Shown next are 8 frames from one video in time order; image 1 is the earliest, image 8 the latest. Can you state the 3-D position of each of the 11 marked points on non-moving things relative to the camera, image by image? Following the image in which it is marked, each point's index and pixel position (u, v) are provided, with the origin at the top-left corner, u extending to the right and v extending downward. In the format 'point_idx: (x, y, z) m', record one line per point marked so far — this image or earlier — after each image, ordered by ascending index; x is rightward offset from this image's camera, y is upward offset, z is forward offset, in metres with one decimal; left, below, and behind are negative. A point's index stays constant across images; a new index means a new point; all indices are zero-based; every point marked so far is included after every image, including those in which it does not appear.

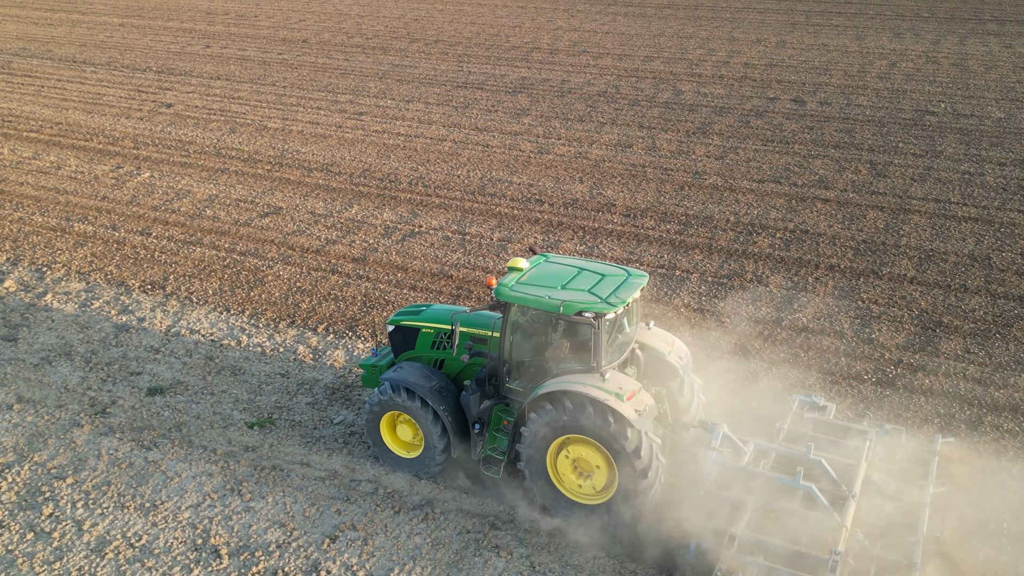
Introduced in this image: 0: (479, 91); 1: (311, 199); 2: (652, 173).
0: (-0.3, +5.2, +20.4) m
1: (-3.2, +1.5, +12.9) m
2: (+2.6, +2.1, +14.4) m
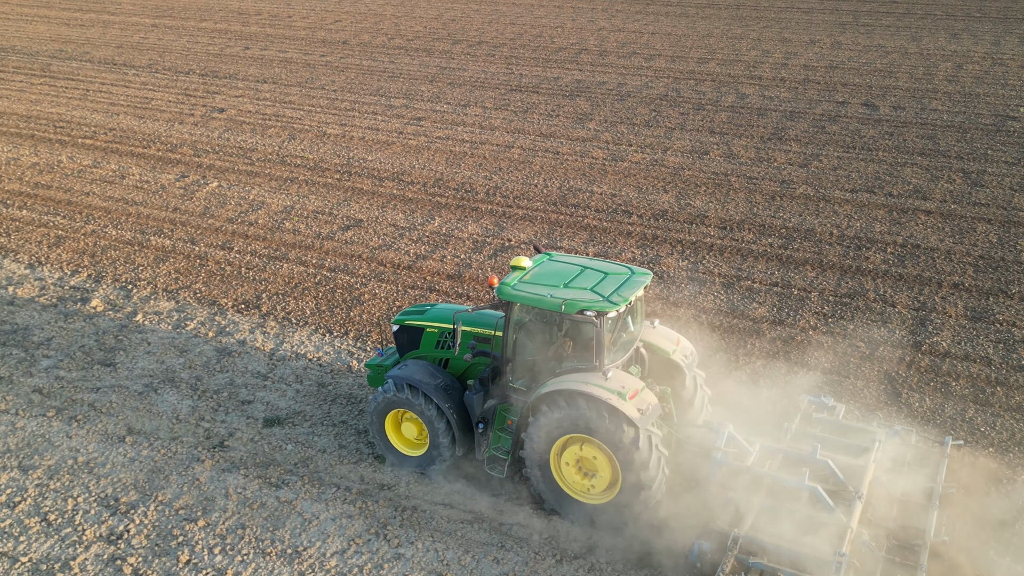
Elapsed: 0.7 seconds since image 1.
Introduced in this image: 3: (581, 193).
0: (+1.1, +5.0, +19.8) m
1: (-1.8, +1.2, +12.3) m
2: (+4.0, +1.9, +13.8) m
3: (+1.2, +1.6, +13.1) m
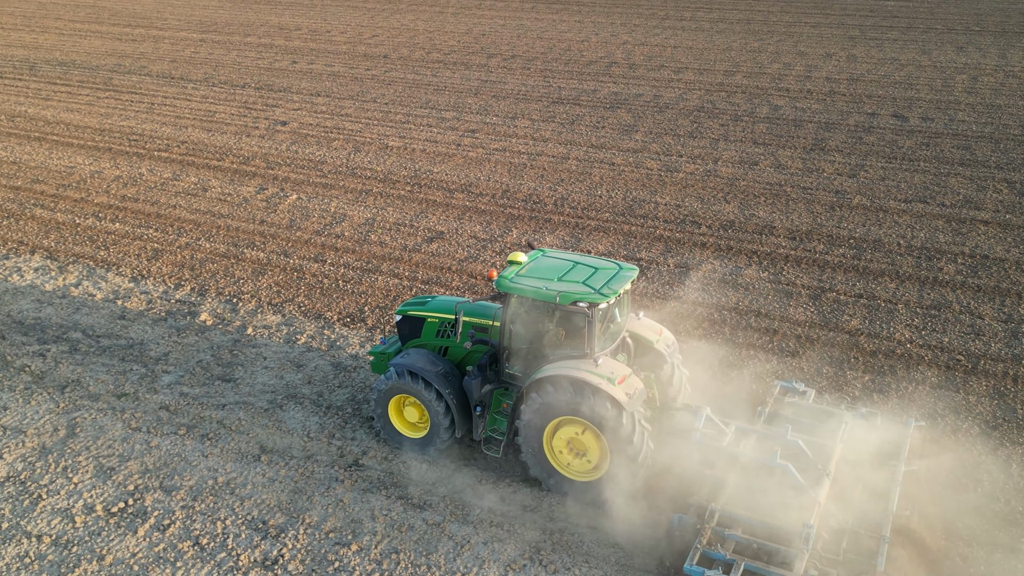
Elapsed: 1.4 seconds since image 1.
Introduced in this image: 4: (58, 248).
0: (+2.0, +4.7, +20.0) m
1: (-0.7, +1.1, +12.4) m
2: (+5.1, +1.7, +14.1) m
3: (+2.3, +1.4, +13.3) m
4: (-6.1, +0.6, +11.1) m
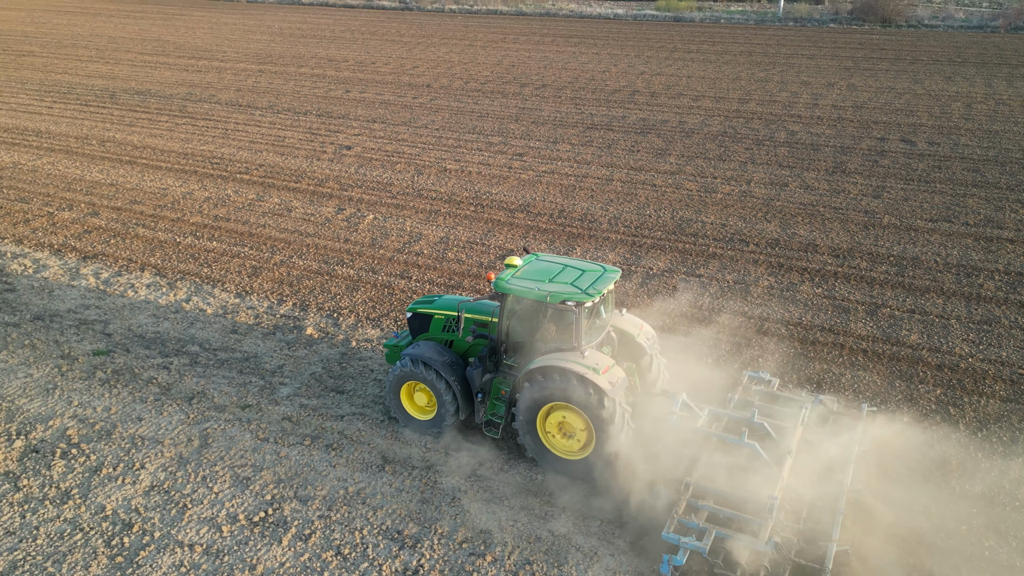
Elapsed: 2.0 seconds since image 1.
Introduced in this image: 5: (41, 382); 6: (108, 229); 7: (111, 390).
0: (+2.8, +4.2, +20.8) m
1: (+0.4, +0.8, +12.9) m
2: (+6.1, +1.5, +14.9) m
3: (+3.3, +1.2, +14.0) m
4: (-5.0, +0.4, +11.4) m
5: (-5.2, -1.1, +8.7) m
6: (-6.6, +1.1, +13.4) m
7: (-4.4, -1.1, +8.5) m
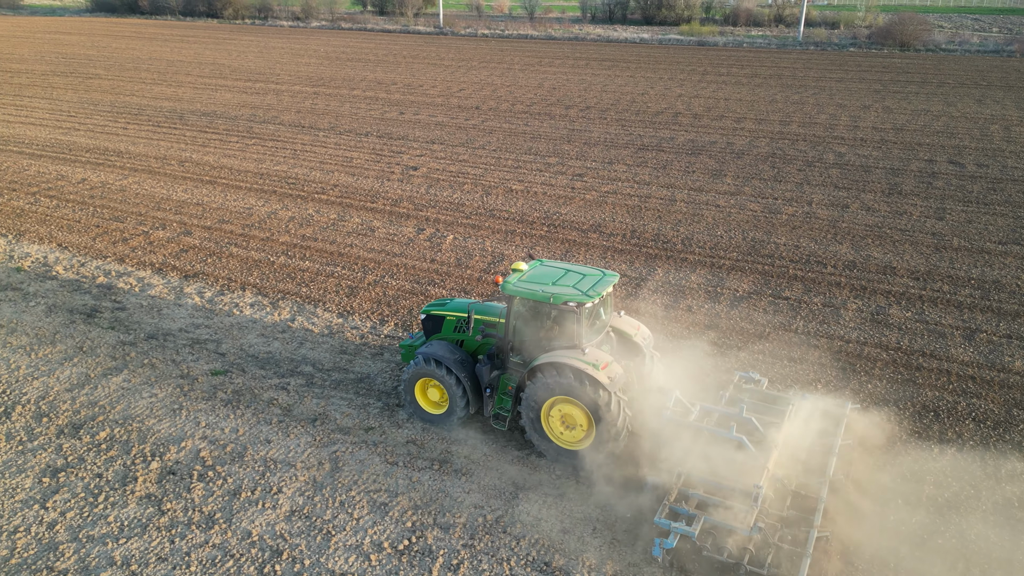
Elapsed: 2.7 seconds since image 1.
0: (+4.1, +3.6, +21.0) m
1: (+1.7, +0.4, +13.0) m
2: (+7.4, +1.1, +15.0) m
3: (+4.6, +0.8, +14.0) m
4: (-3.7, 0.0, +11.5) m
5: (-3.9, -1.3, +8.7) m
6: (-5.3, +0.7, +13.5) m
7: (-3.1, -1.4, +8.6) m
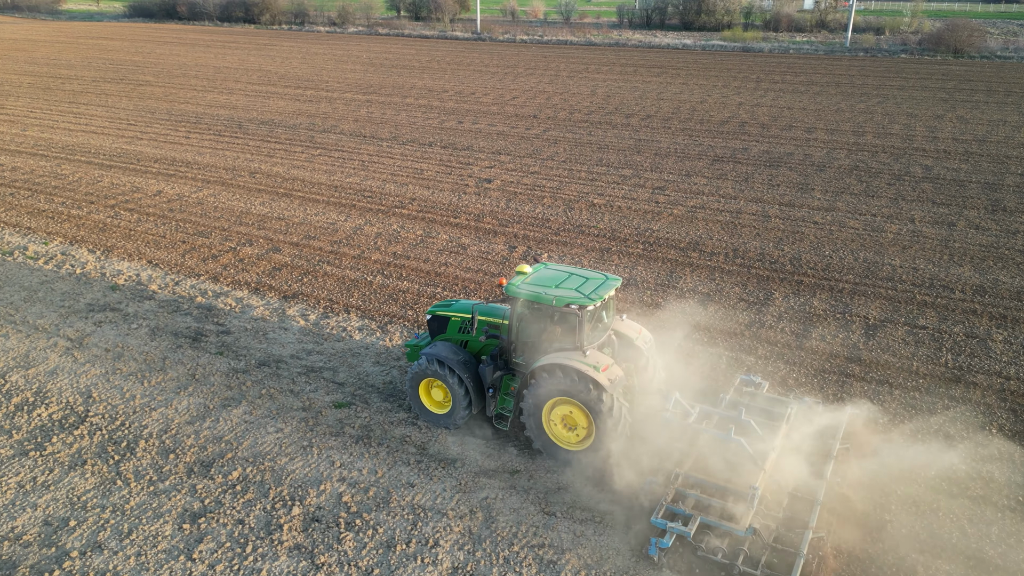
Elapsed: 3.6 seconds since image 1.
0: (+6.1, +3.2, +20.3) m
1: (+3.4, +0.1, +12.3) m
2: (+9.2, +0.6, +14.2) m
3: (+6.4, +0.4, +13.3) m
4: (-2.1, -0.3, +11.0) m
5: (-2.3, -1.6, +8.2) m
6: (-3.6, +0.4, +13.1) m
7: (-1.5, -1.7, +8.1) m
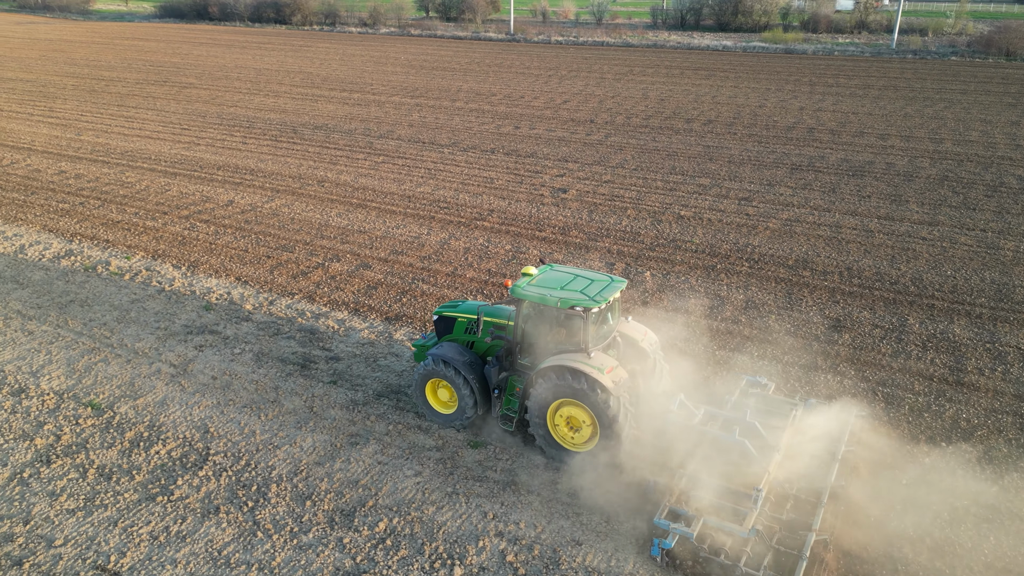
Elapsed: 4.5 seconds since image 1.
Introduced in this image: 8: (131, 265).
0: (+7.9, +2.8, +19.4) m
1: (+5.1, -0.3, +11.6) m
2: (+10.9, +0.2, +13.3) m
3: (+8.1, 0.0, +12.5) m
4: (-0.4, -0.6, +10.4) m
5: (-0.7, -1.9, +7.6) m
6: (-1.9, +0.1, +12.5) m
7: (+0.1, -2.0, +7.4) m
8: (-6.4, +0.4, +13.1) m
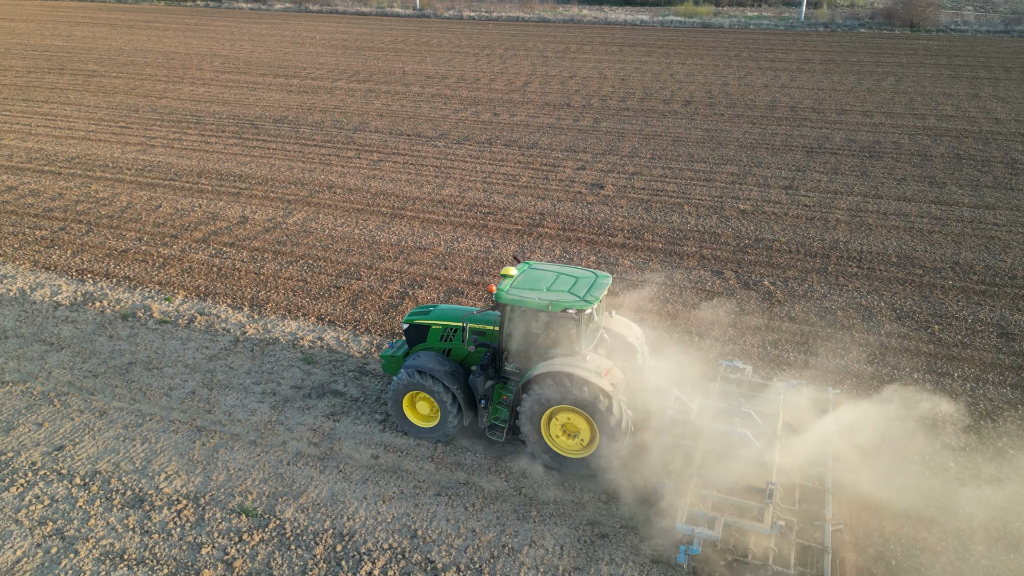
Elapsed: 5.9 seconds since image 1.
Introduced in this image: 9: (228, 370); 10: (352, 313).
0: (+8.4, +3.2, +19.1) m
1: (+6.9, -0.3, +11.0) m
2: (+12.4, +0.6, +13.5) m
3: (+9.7, +0.2, +12.3) m
4: (+1.7, -1.0, +9.1) m
5: (+1.9, -2.4, +6.3) m
6: (-0.1, -0.3, +10.9) m
7: (+2.7, -2.4, +6.2) m
8: (-4.7, -0.3, +10.9) m
9: (-3.4, -1.0, +9.3) m
10: (-2.2, -0.3, +10.8) m
